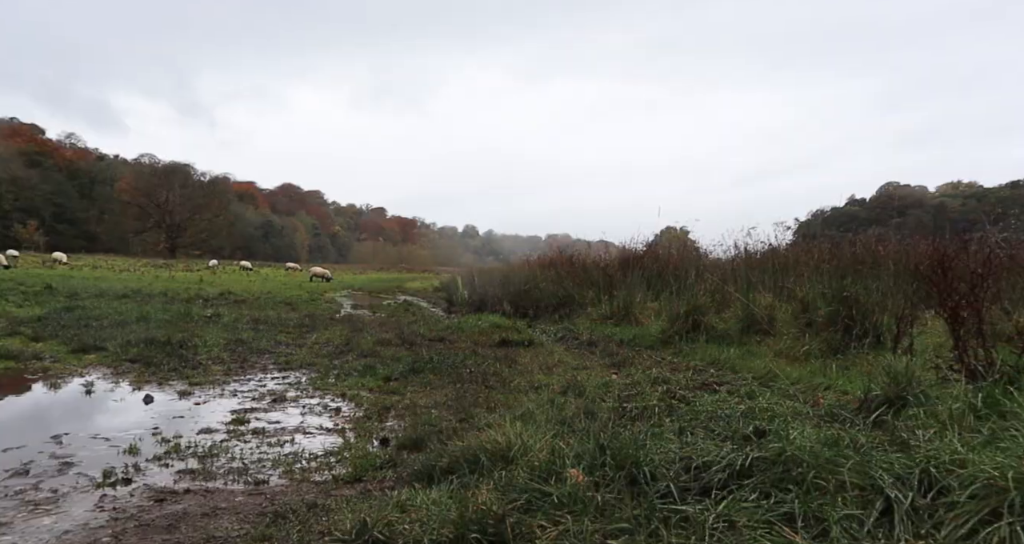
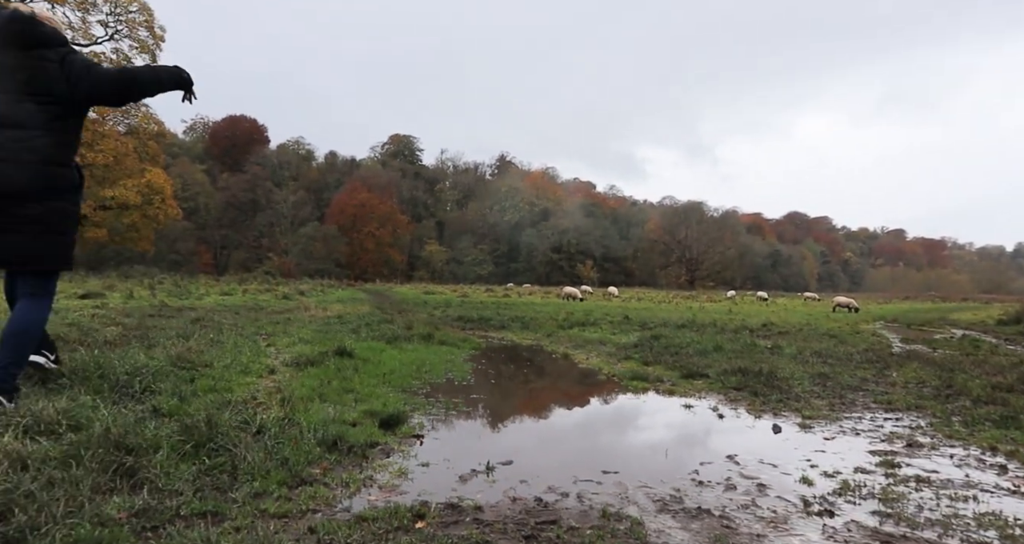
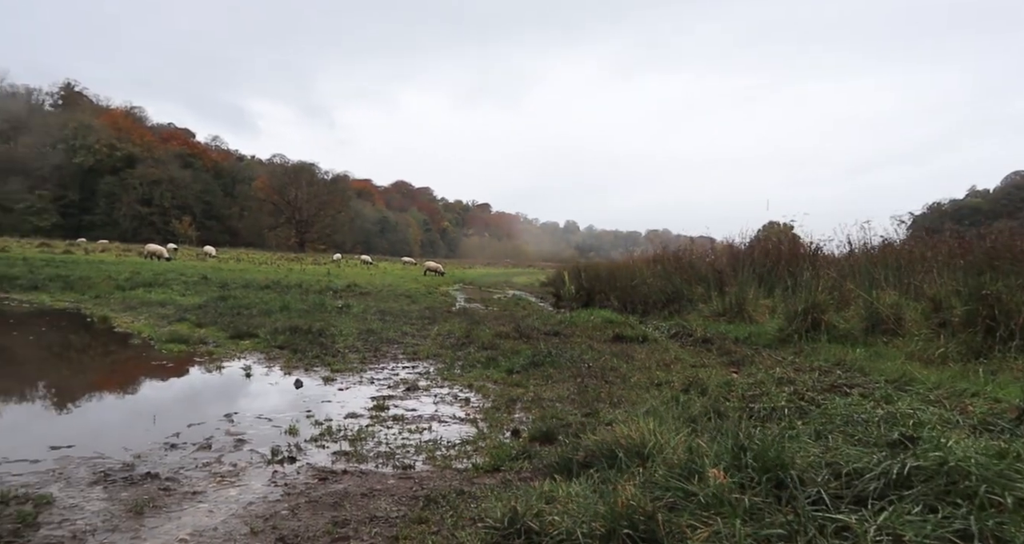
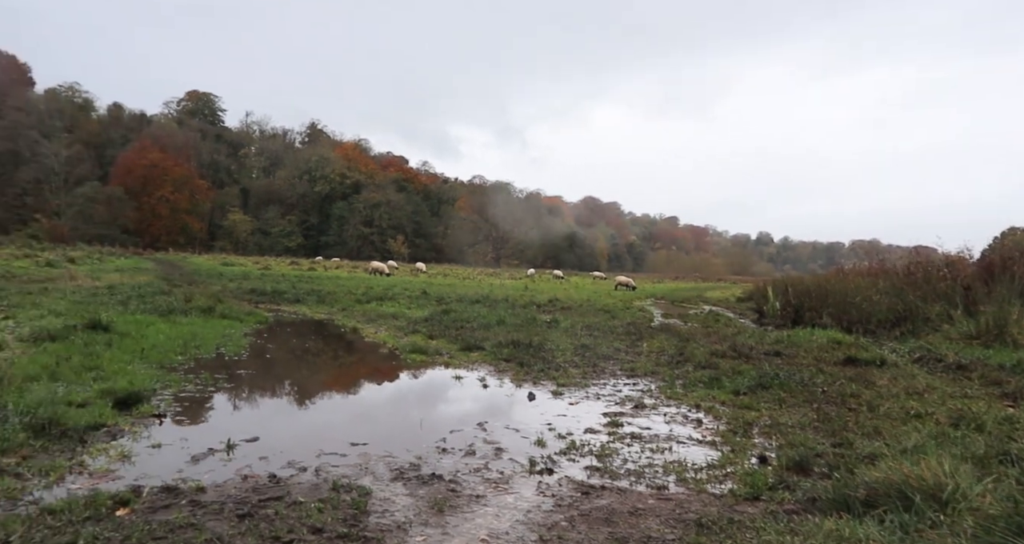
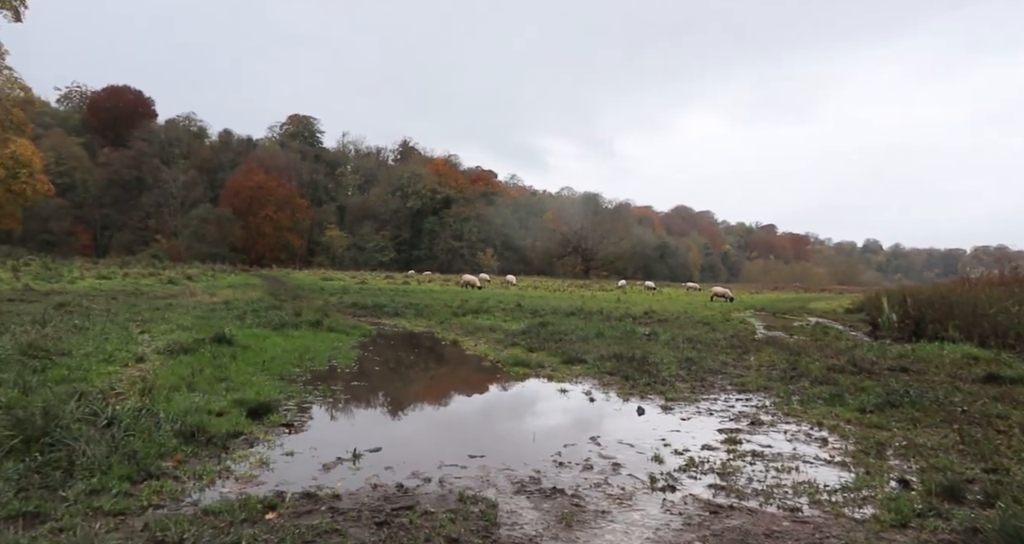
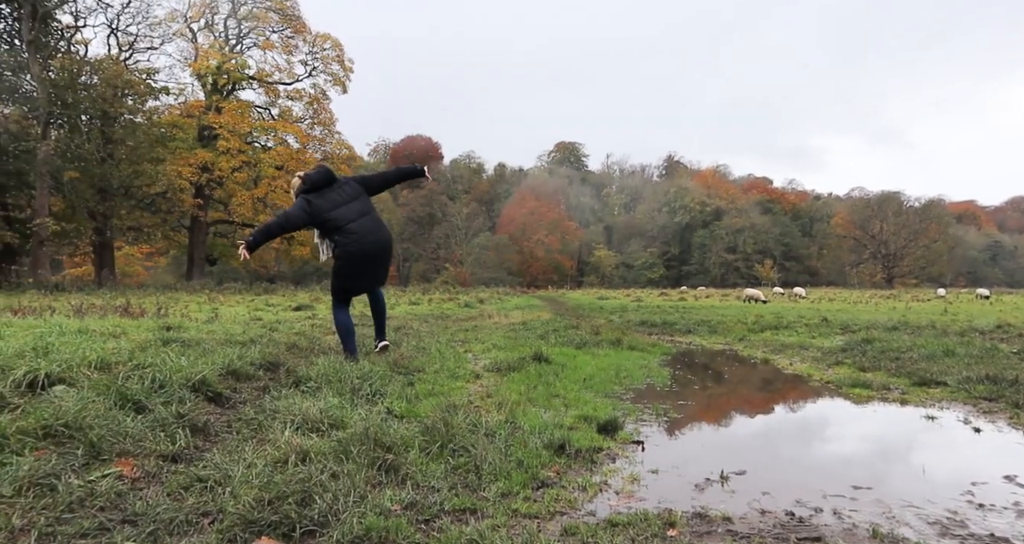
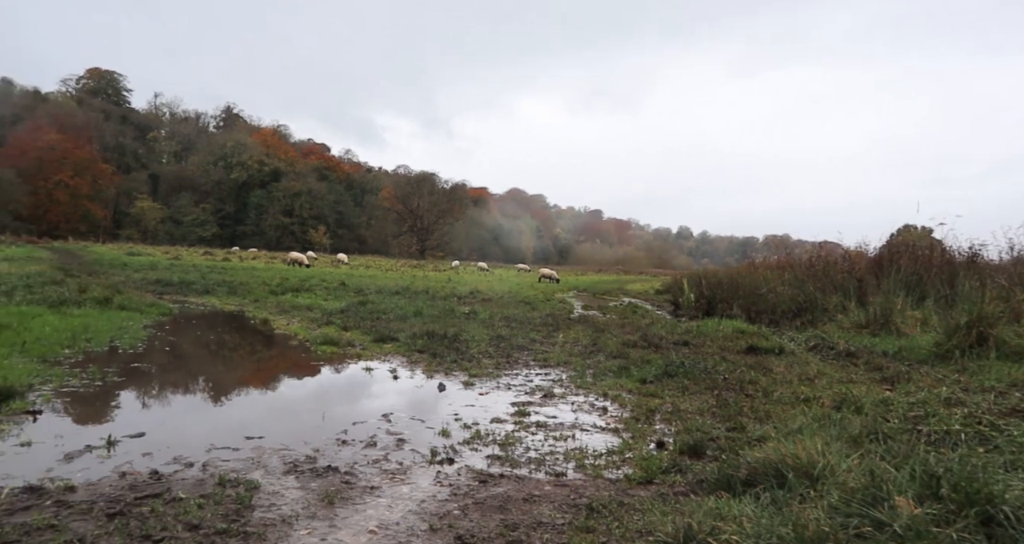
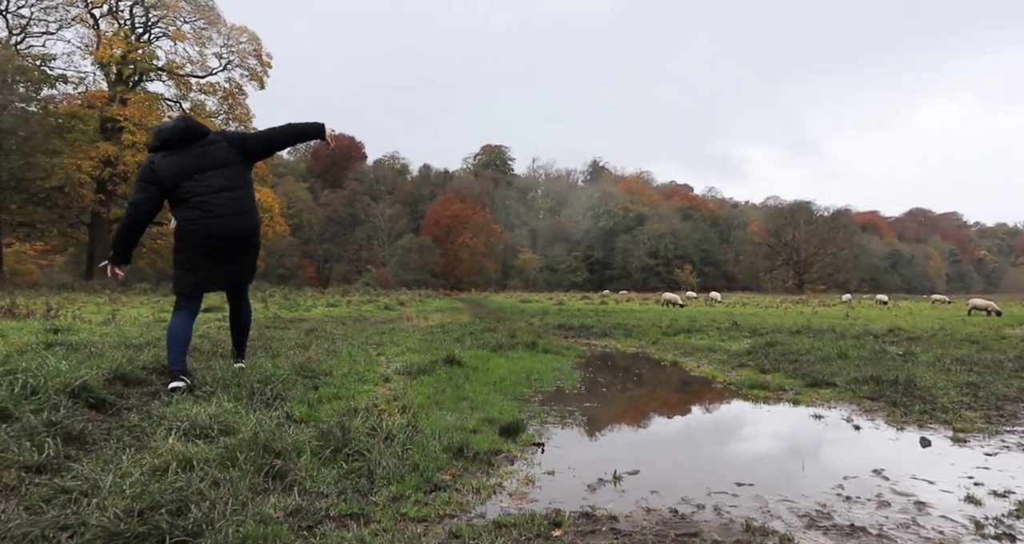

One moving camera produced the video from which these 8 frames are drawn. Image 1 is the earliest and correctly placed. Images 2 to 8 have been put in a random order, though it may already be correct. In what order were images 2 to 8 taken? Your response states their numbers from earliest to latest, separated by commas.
3, 7, 4, 5, 2, 8, 6
